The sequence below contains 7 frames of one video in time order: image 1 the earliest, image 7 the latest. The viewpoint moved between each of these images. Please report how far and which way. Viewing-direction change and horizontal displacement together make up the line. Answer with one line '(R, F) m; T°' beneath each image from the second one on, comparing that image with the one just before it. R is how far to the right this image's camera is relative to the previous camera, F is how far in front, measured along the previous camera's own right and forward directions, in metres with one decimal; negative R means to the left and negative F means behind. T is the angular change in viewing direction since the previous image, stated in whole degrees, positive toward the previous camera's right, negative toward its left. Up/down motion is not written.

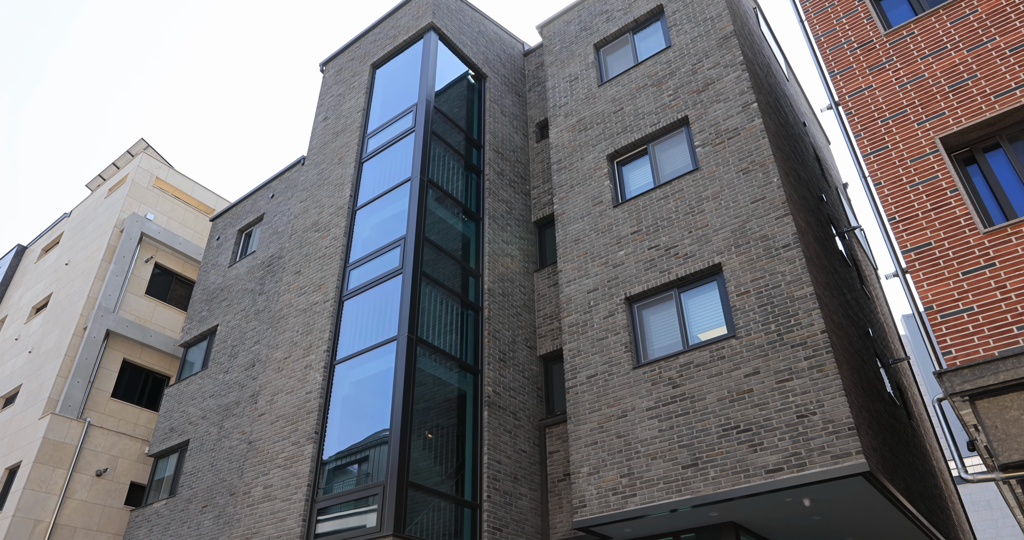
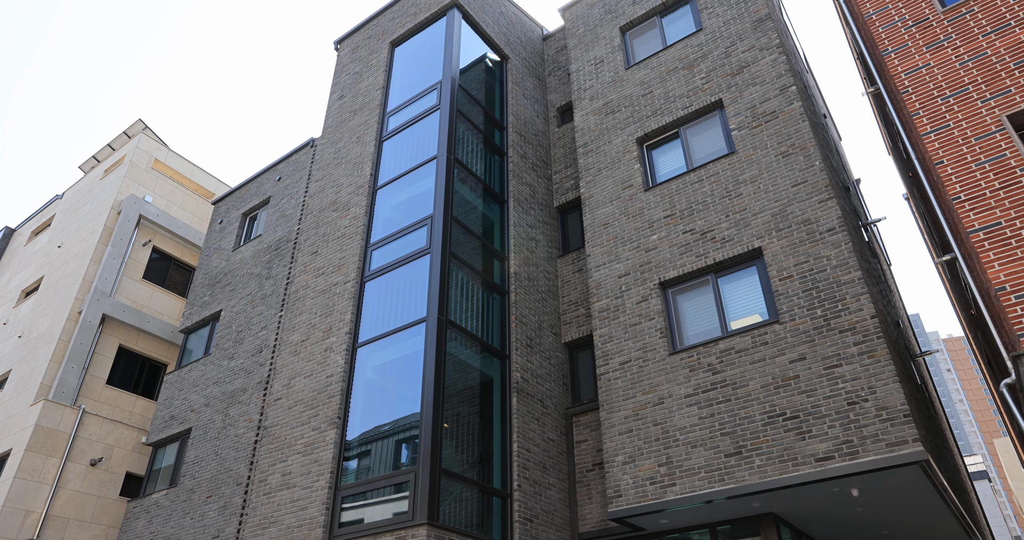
(-0.9, +0.5) m; +1°
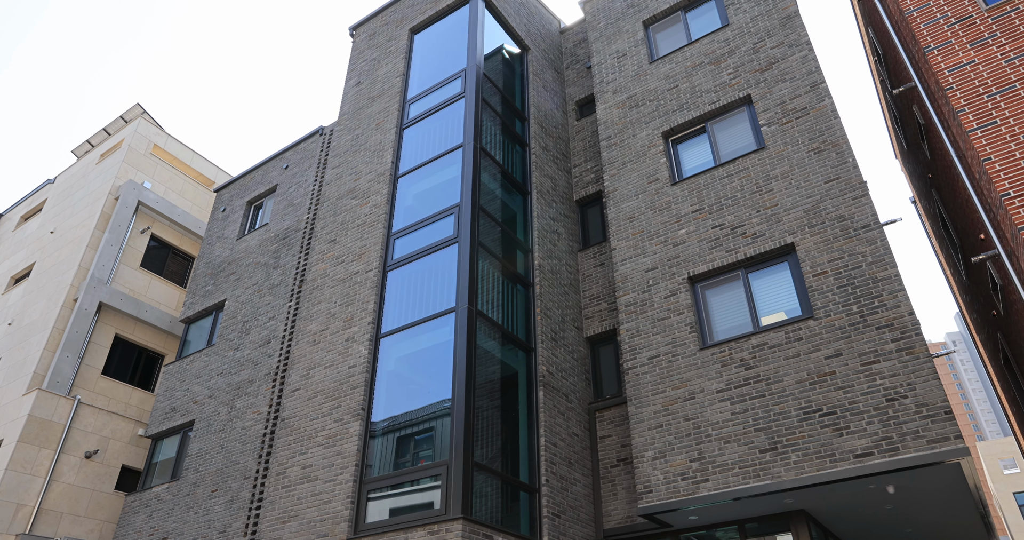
(-0.9, +0.2) m; +2°
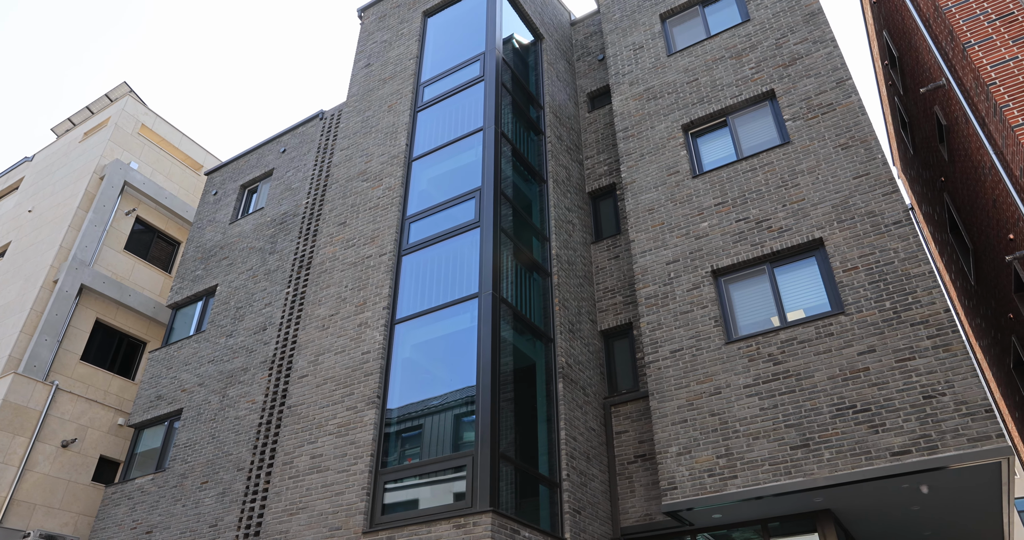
(-0.9, +0.4) m; +2°
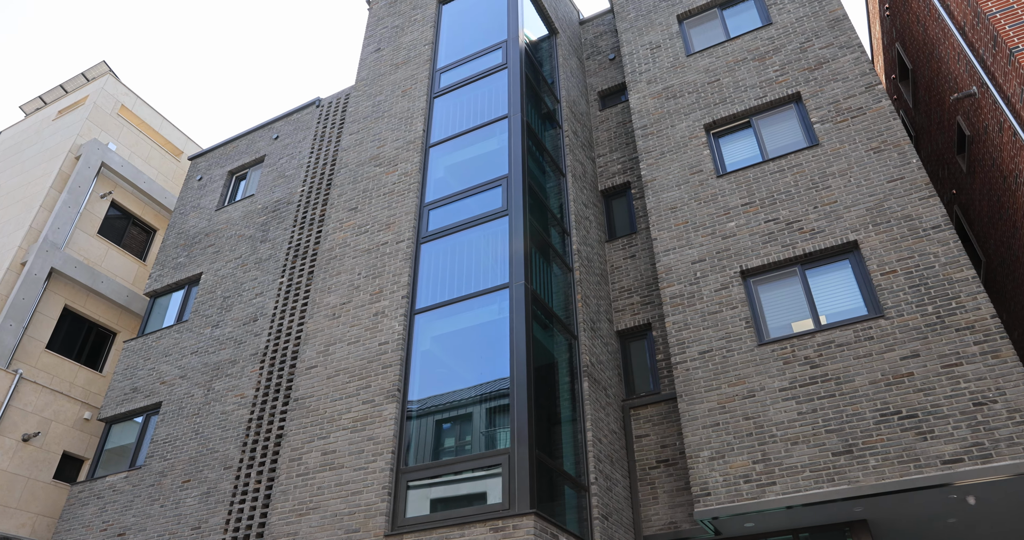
(-1.1, +0.6) m; +4°
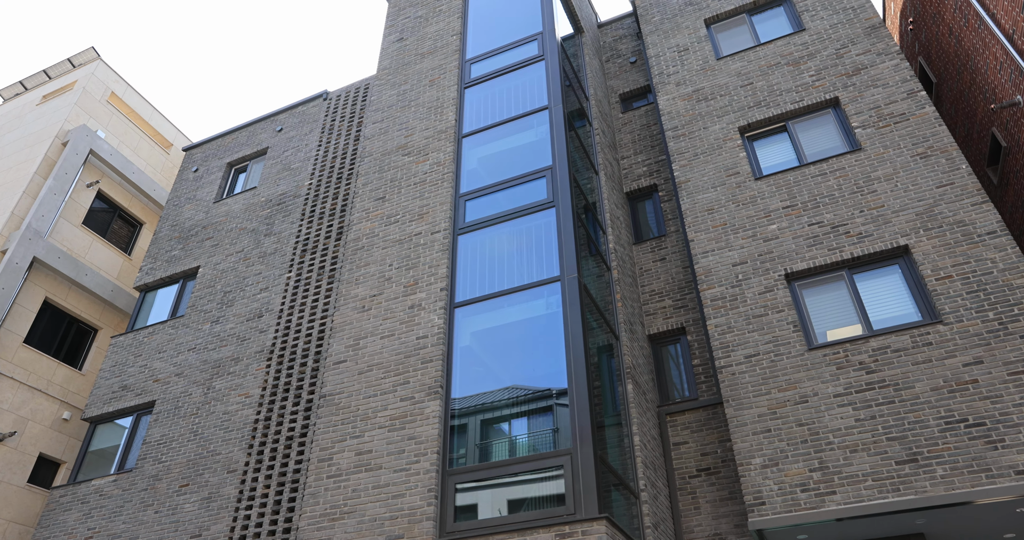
(-1.2, +0.6) m; +3°
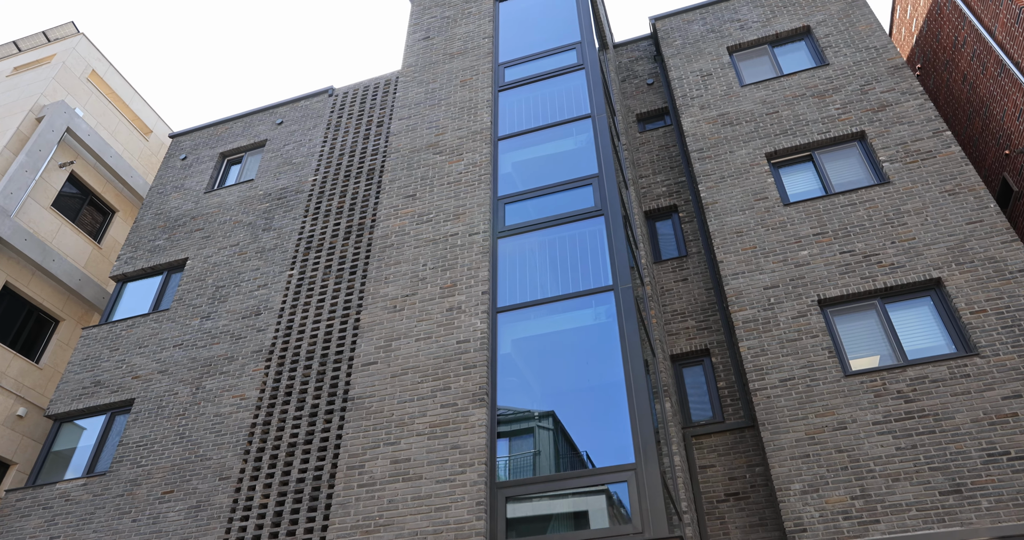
(-1.5, +0.5) m; +5°
